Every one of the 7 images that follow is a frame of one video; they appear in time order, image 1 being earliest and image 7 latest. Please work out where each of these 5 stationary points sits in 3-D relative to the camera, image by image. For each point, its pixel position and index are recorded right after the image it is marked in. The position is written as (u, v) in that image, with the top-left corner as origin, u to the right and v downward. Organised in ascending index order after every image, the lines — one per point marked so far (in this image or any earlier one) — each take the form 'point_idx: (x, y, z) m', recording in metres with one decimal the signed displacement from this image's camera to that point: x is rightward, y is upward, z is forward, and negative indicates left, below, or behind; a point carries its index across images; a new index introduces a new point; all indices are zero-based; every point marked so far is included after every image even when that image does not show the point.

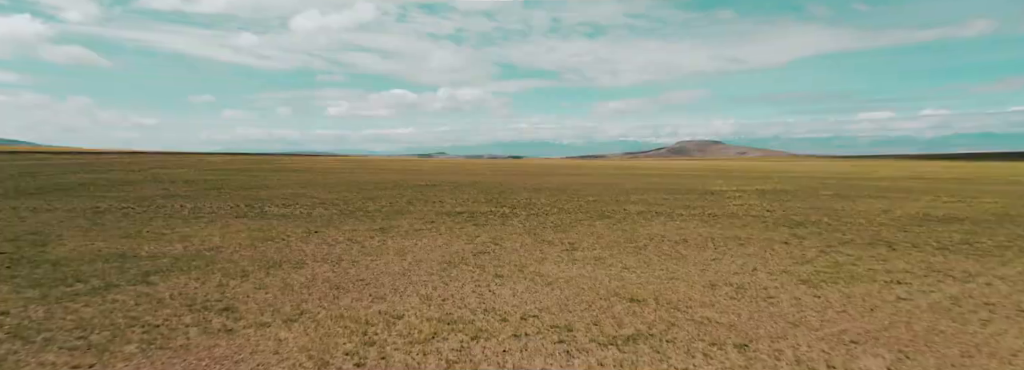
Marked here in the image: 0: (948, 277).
0: (+7.1, -1.4, +8.5) m
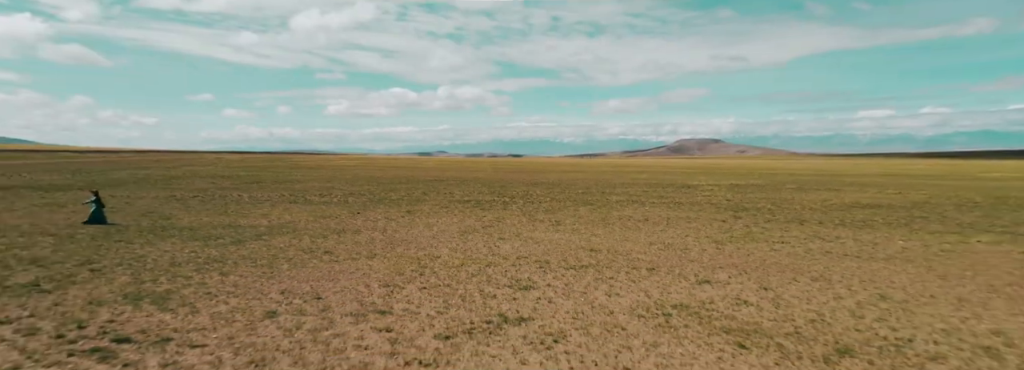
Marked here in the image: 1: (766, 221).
0: (+7.1, -1.2, +11.9) m
1: (+7.3, -1.0, +15.1) m
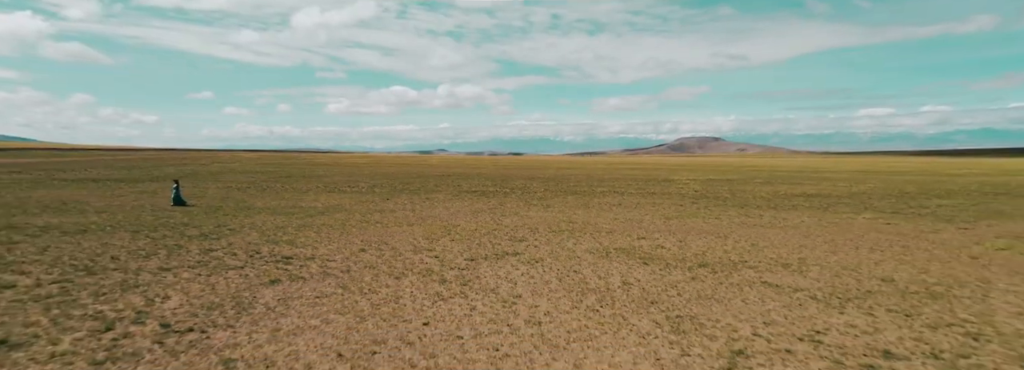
0: (+7.0, -0.9, +15.7) m
1: (+7.3, -0.7, +18.8) m
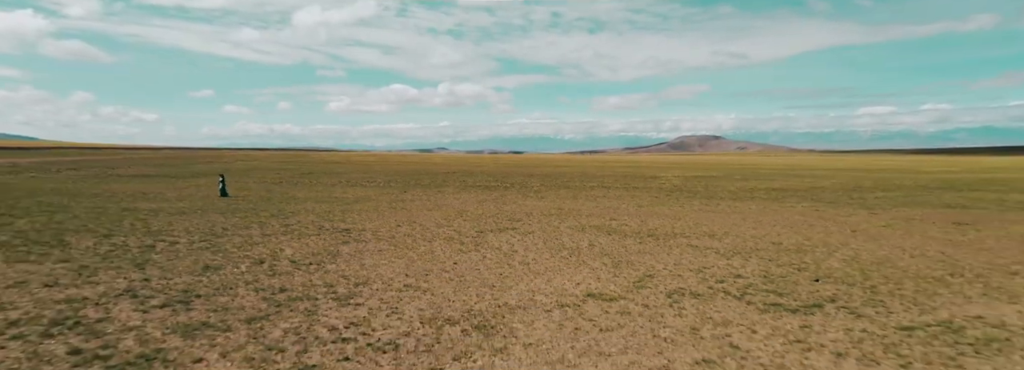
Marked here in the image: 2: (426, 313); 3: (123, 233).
0: (+7.0, -0.7, +18.8) m
1: (+7.3, -0.4, +22.0) m
2: (-1.0, -1.5, +5.8) m
3: (-7.6, -0.9, +10.3) m
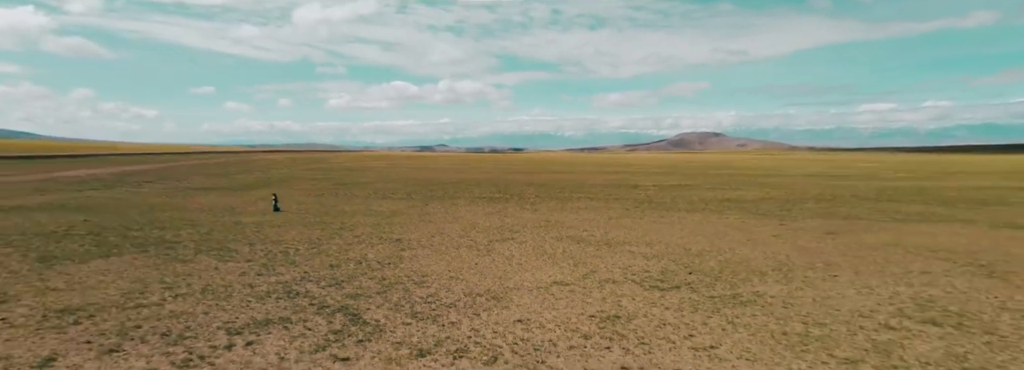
0: (+7.0, -1.4, +24.2) m
1: (+7.3, -1.2, +27.4) m
2: (-1.0, -2.3, +11.2) m
3: (-7.6, -1.7, +15.7) m
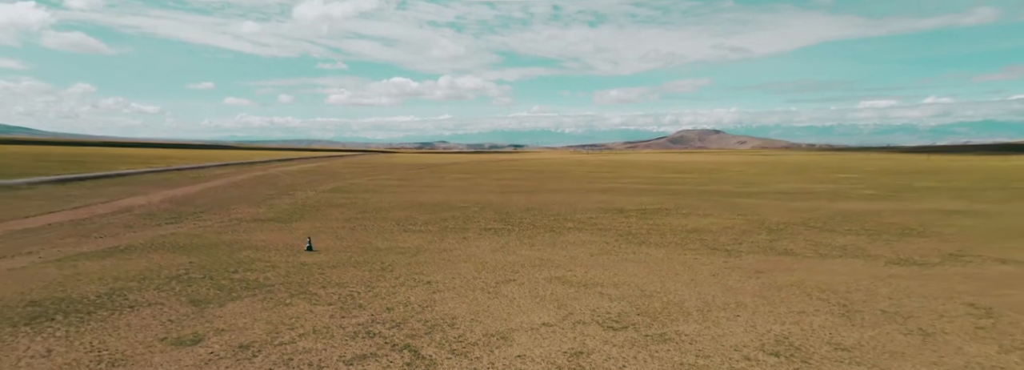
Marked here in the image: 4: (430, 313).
0: (+7.1, -3.8, +29.9) m
1: (+7.4, -3.5, +33.1) m
2: (-0.9, -4.7, +16.9) m
3: (-7.6, -4.1, +21.4) m
4: (-2.9, -4.5, +18.5) m
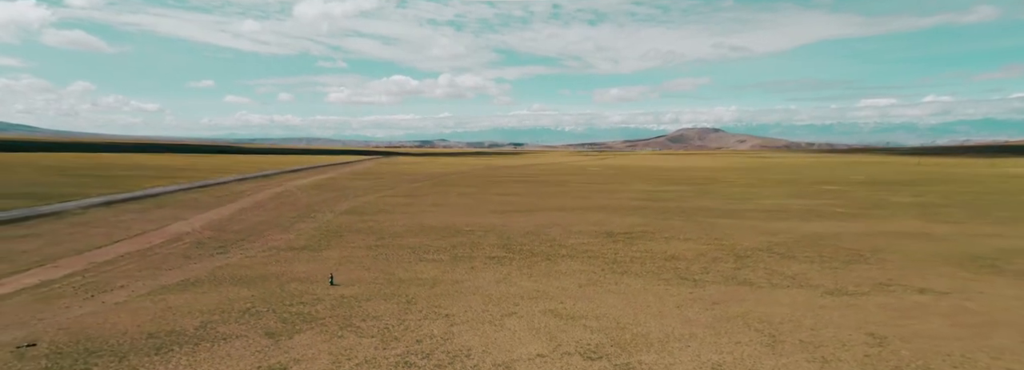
0: (+7.2, -6.5, +35.4) m
1: (+7.4, -6.2, +38.5) m
2: (-0.8, -7.4, +22.4) m
3: (-7.5, -6.8, +26.9) m
4: (-2.8, -7.3, +24.0) m
